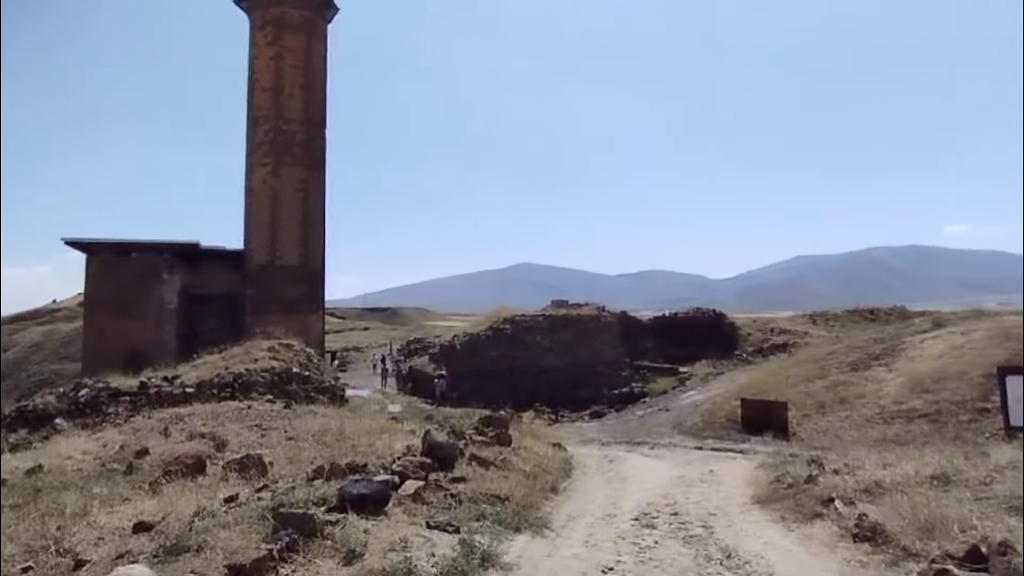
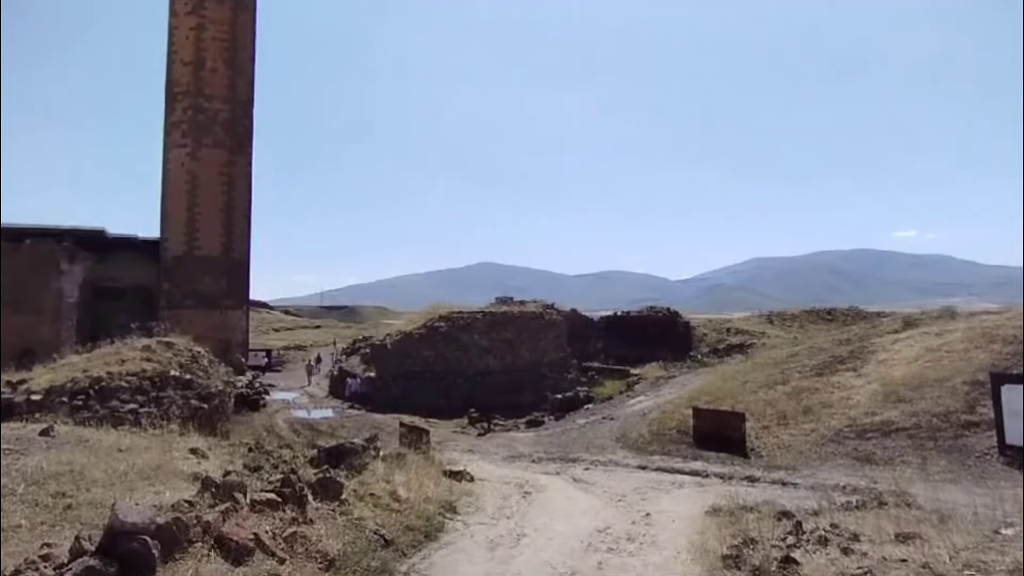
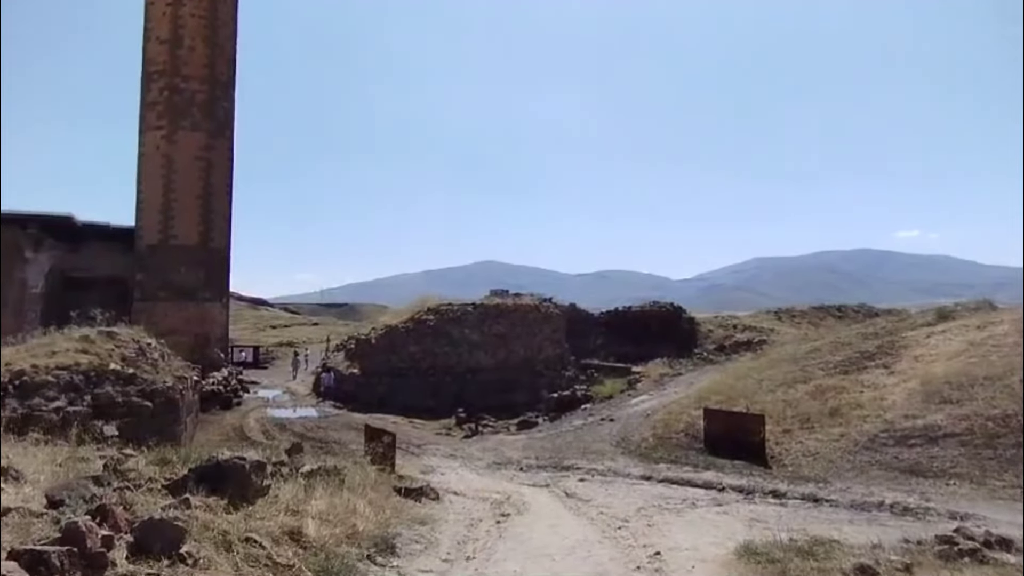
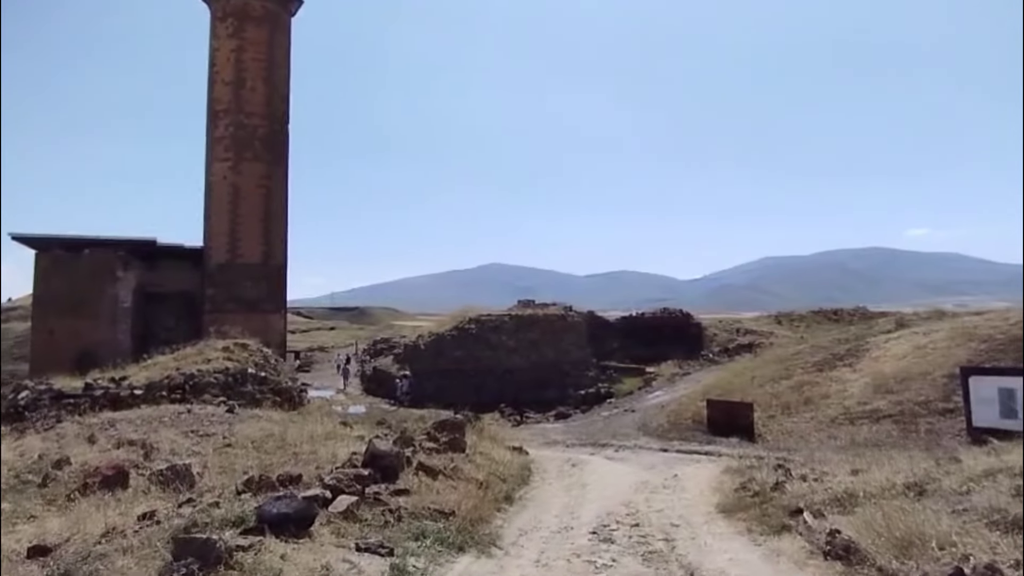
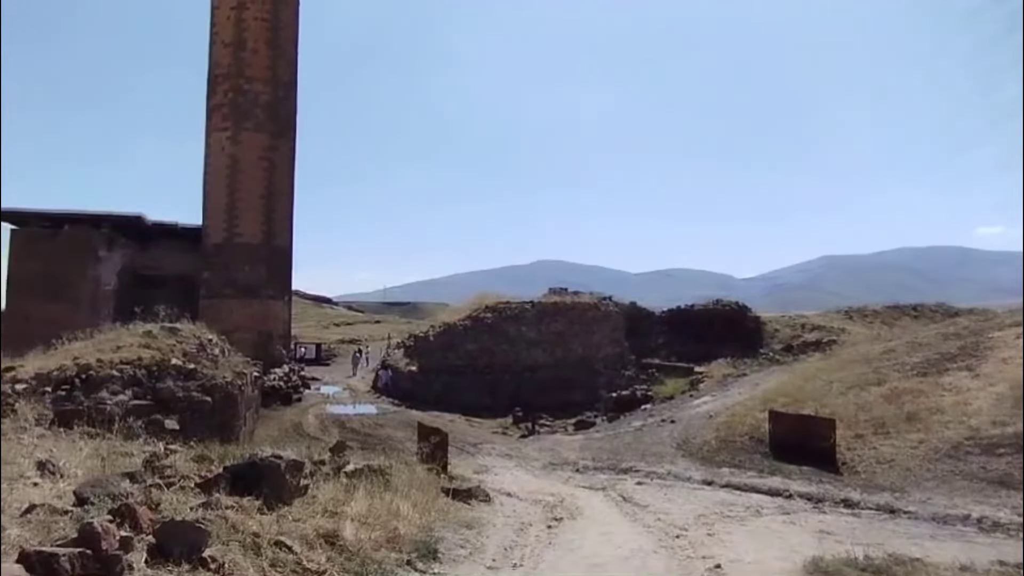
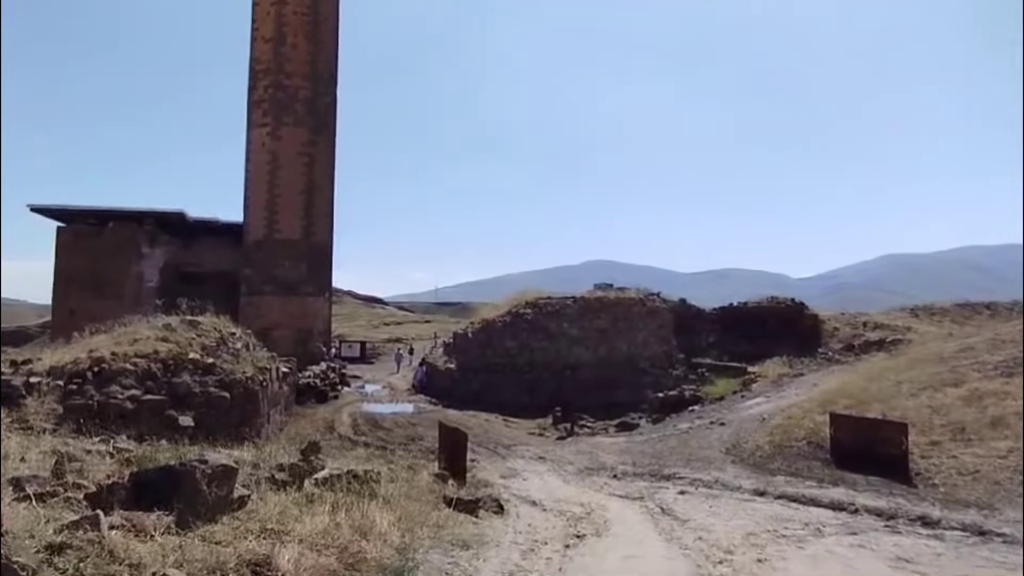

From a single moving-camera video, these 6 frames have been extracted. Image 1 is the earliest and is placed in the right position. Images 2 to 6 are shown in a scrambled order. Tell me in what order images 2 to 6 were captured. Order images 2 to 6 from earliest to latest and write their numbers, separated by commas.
4, 2, 3, 5, 6
